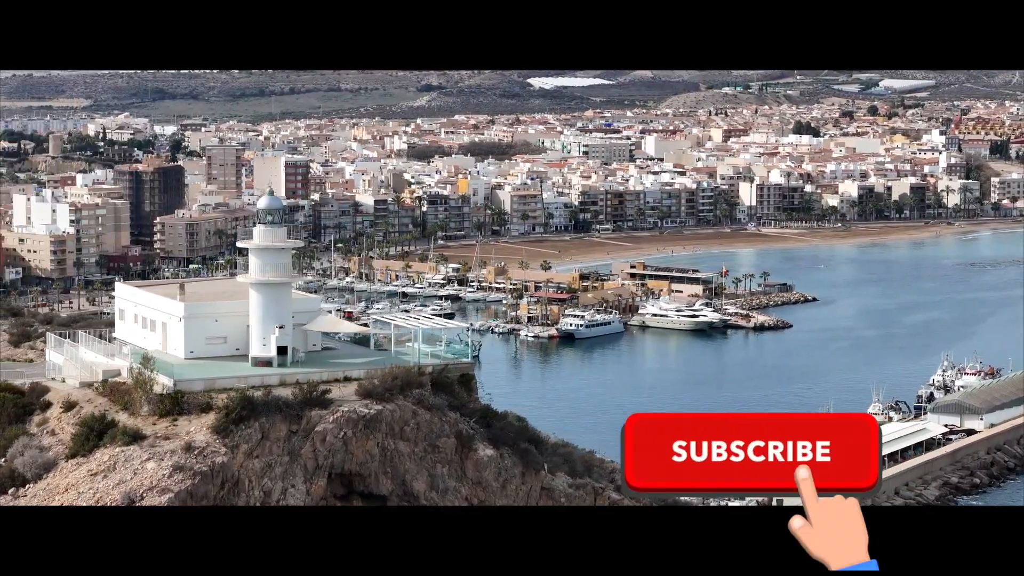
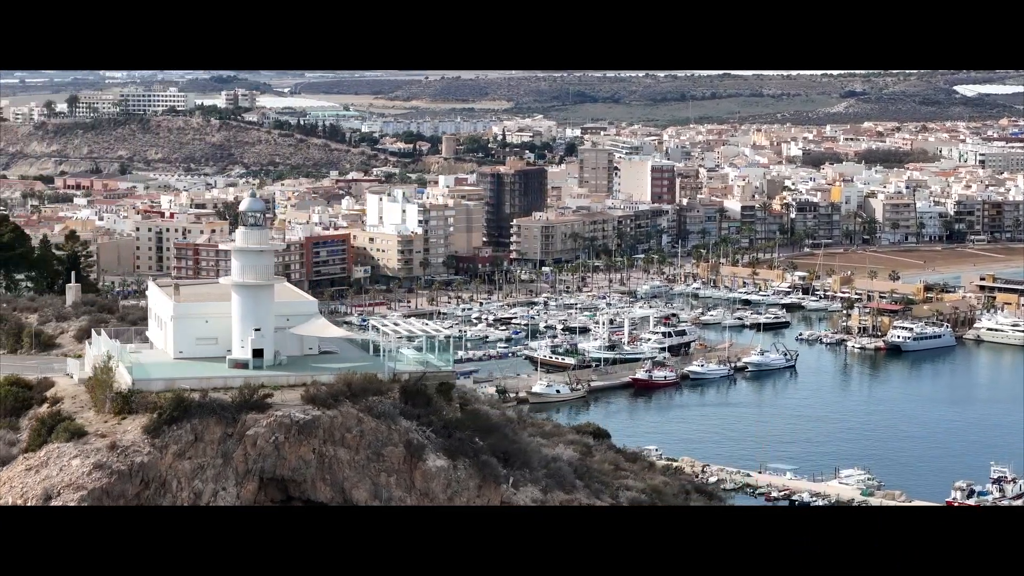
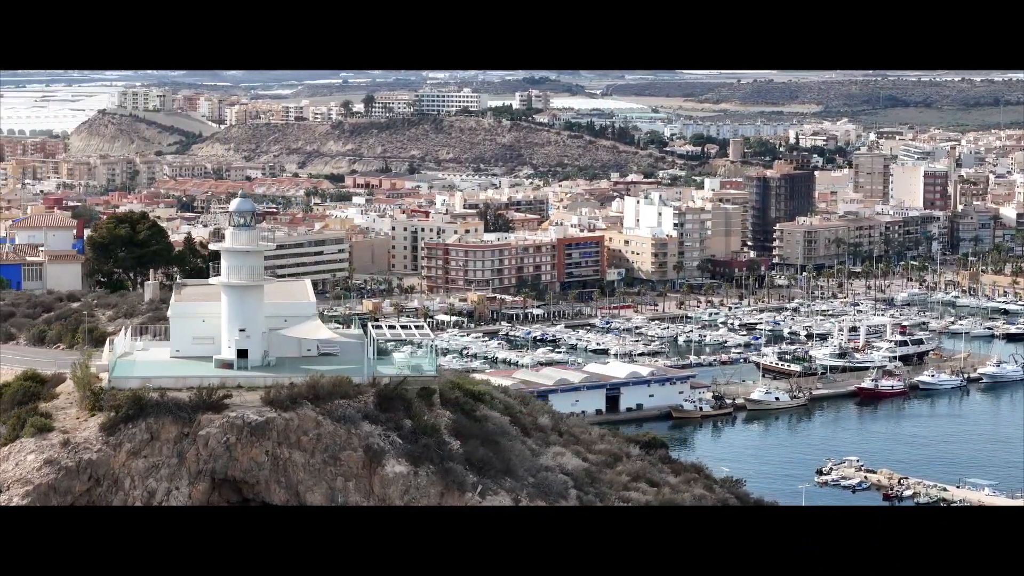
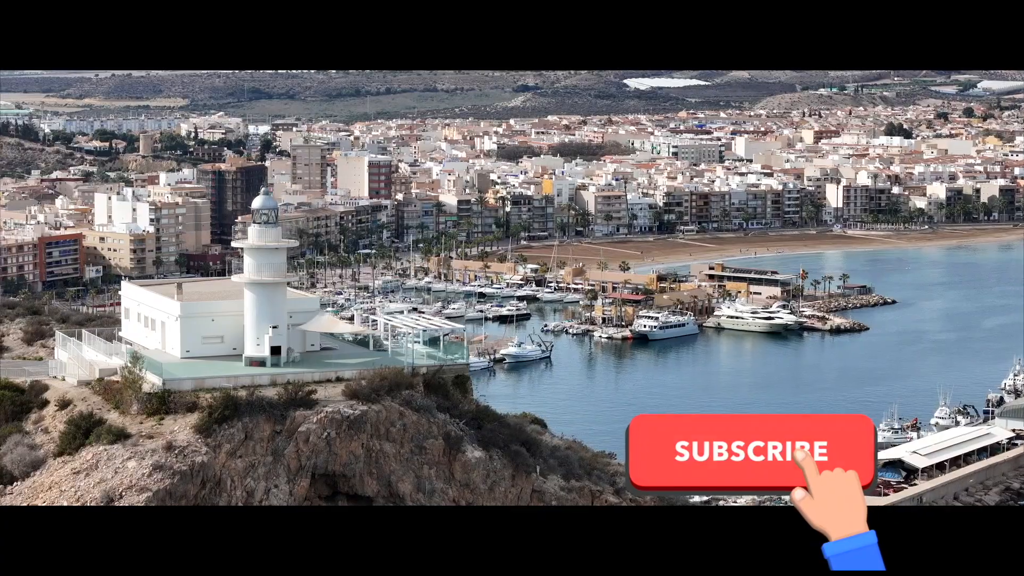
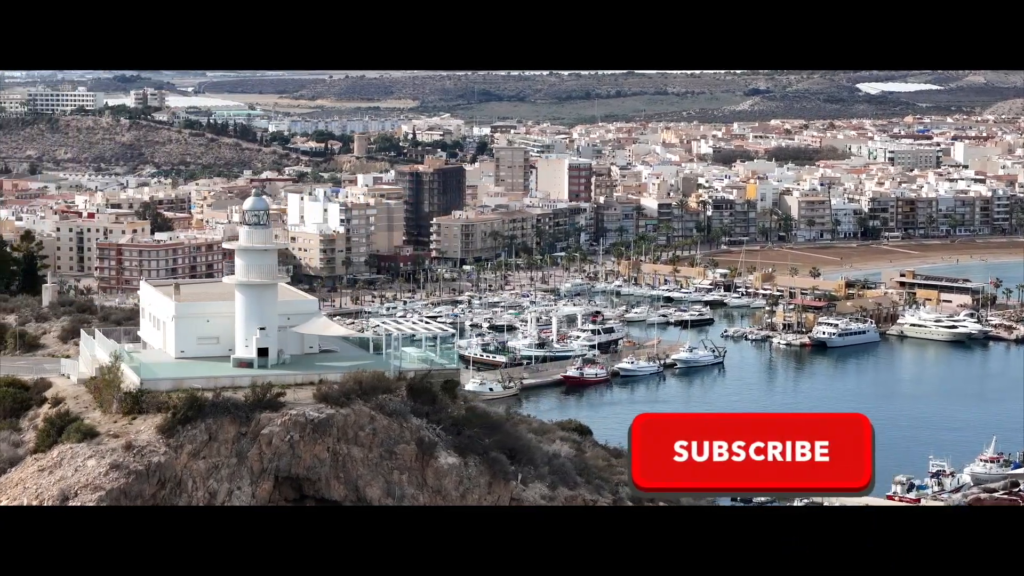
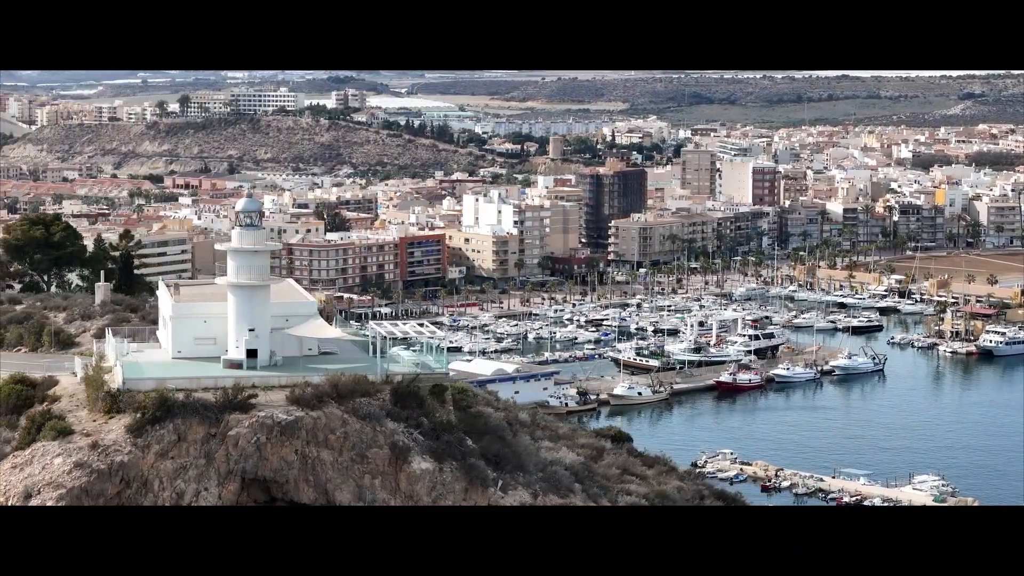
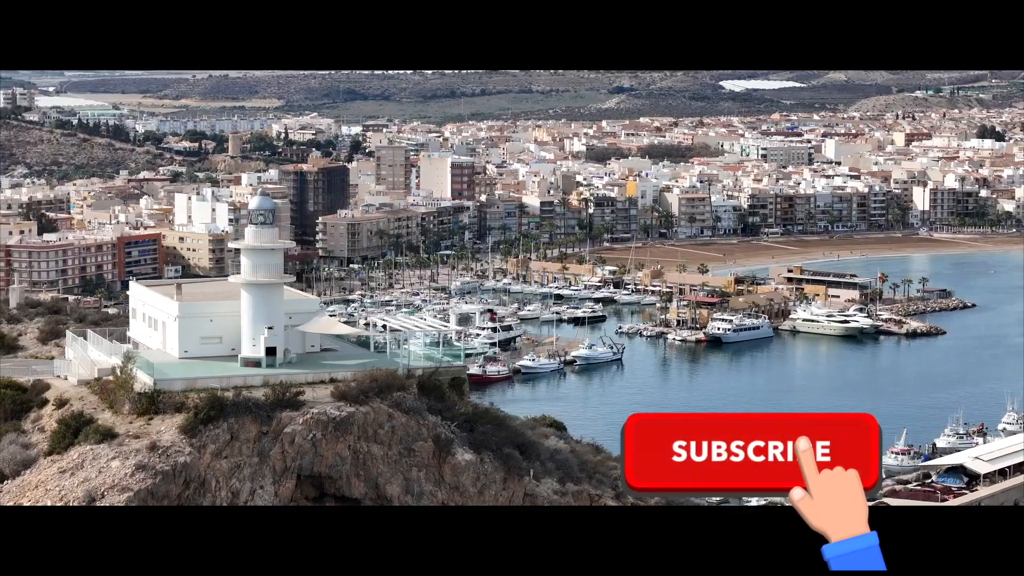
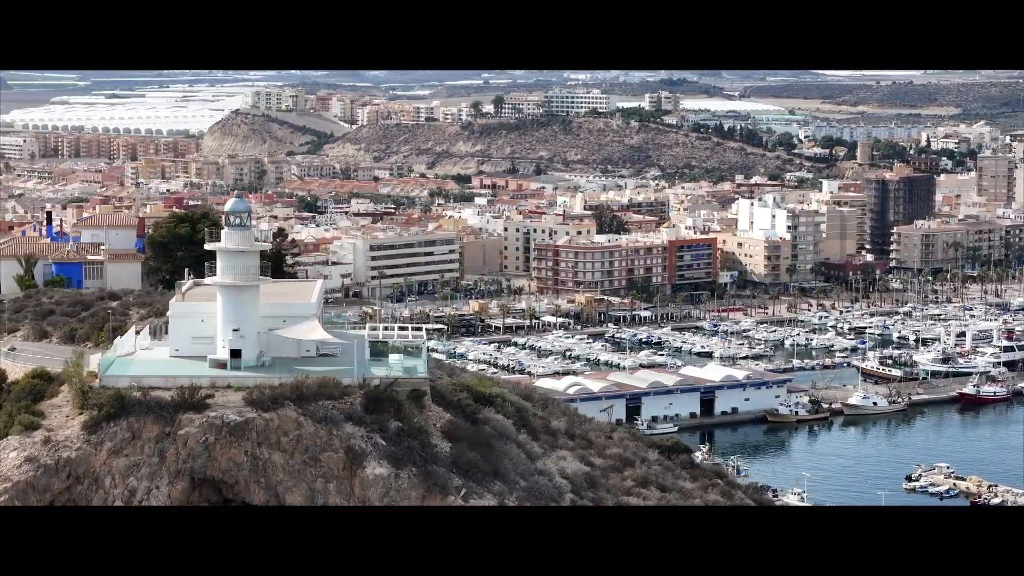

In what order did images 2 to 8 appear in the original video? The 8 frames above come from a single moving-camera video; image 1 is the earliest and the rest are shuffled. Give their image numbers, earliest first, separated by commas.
4, 7, 5, 2, 6, 3, 8
